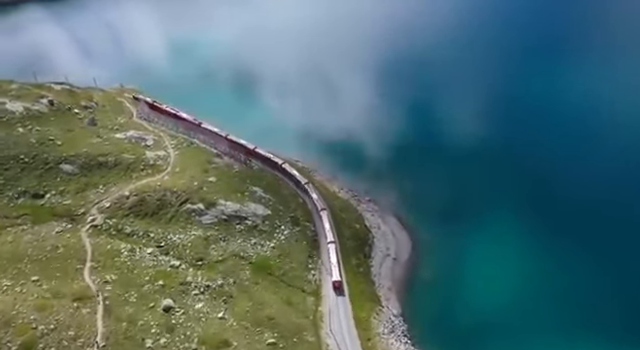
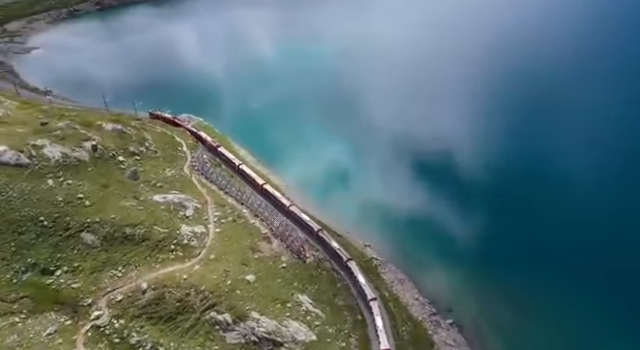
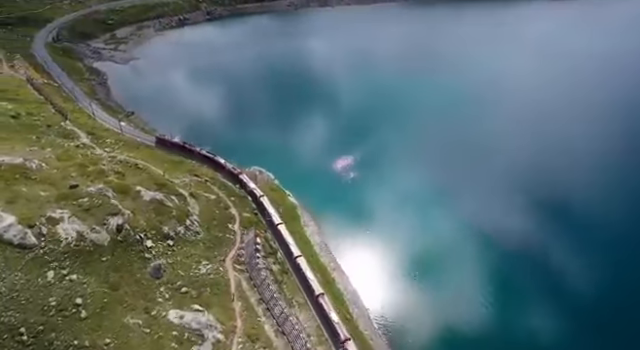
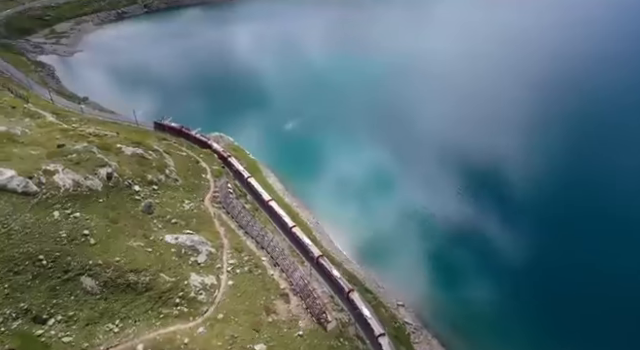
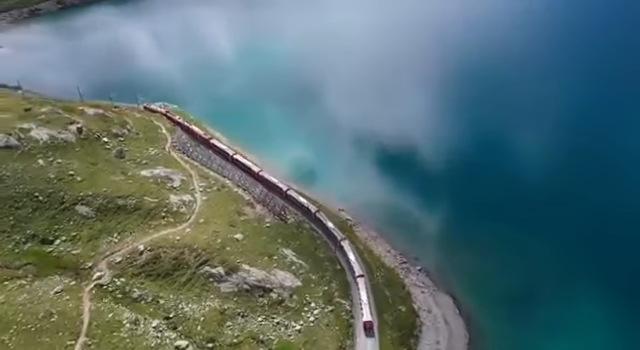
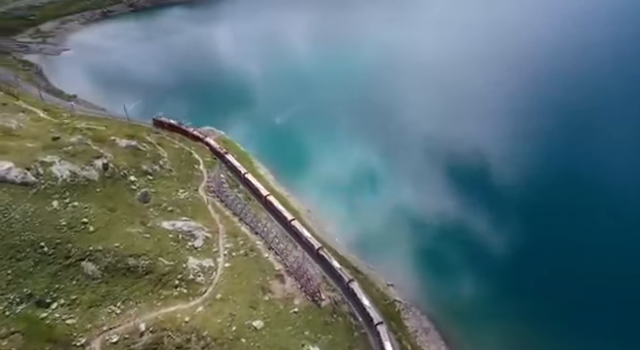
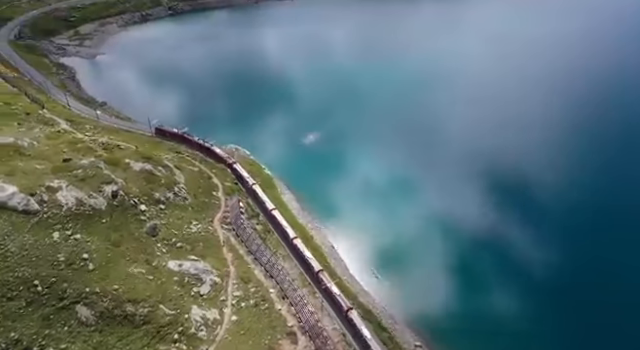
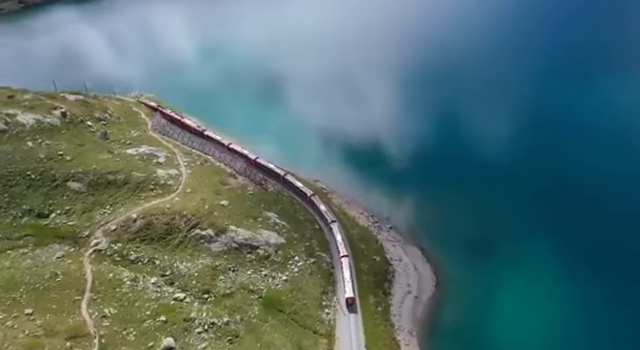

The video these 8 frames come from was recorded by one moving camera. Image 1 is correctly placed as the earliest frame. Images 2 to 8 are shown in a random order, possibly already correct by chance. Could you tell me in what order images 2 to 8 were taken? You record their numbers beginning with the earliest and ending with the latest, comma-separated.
8, 5, 2, 6, 4, 7, 3
